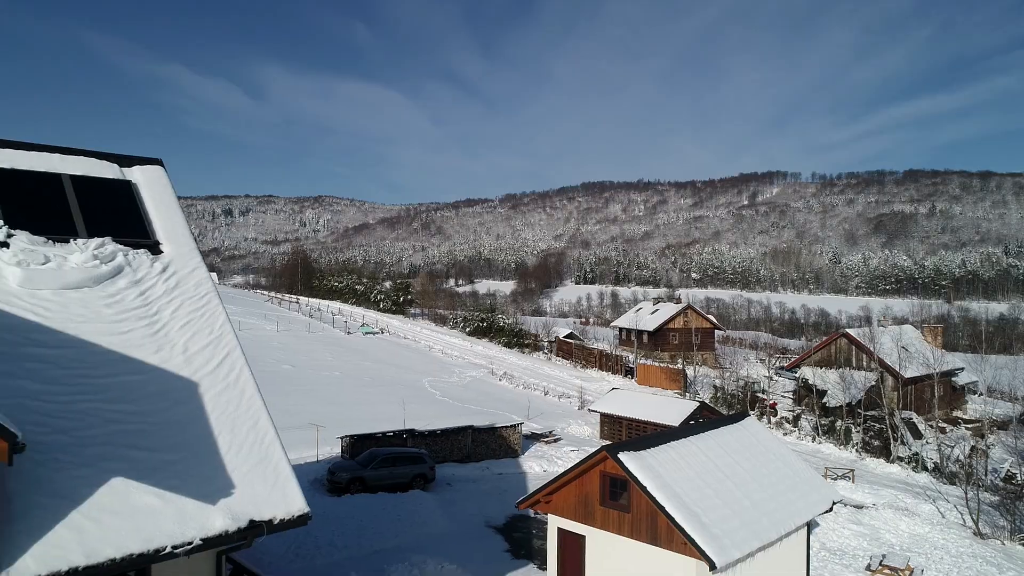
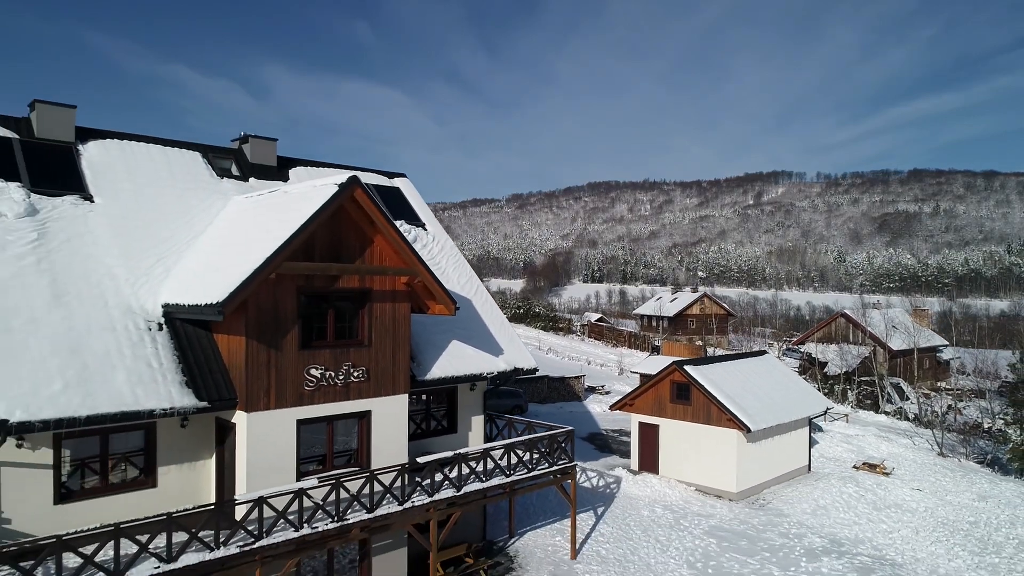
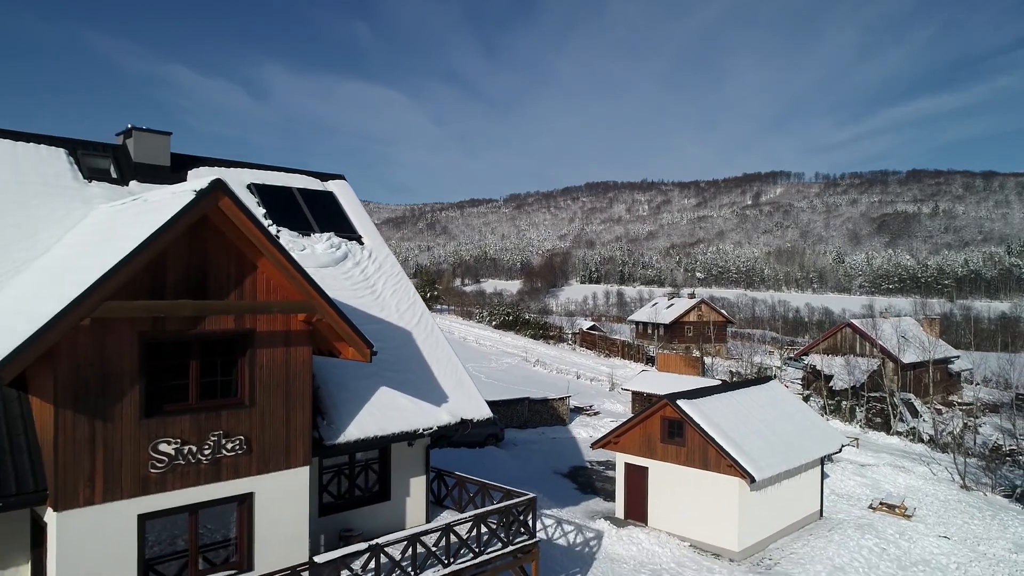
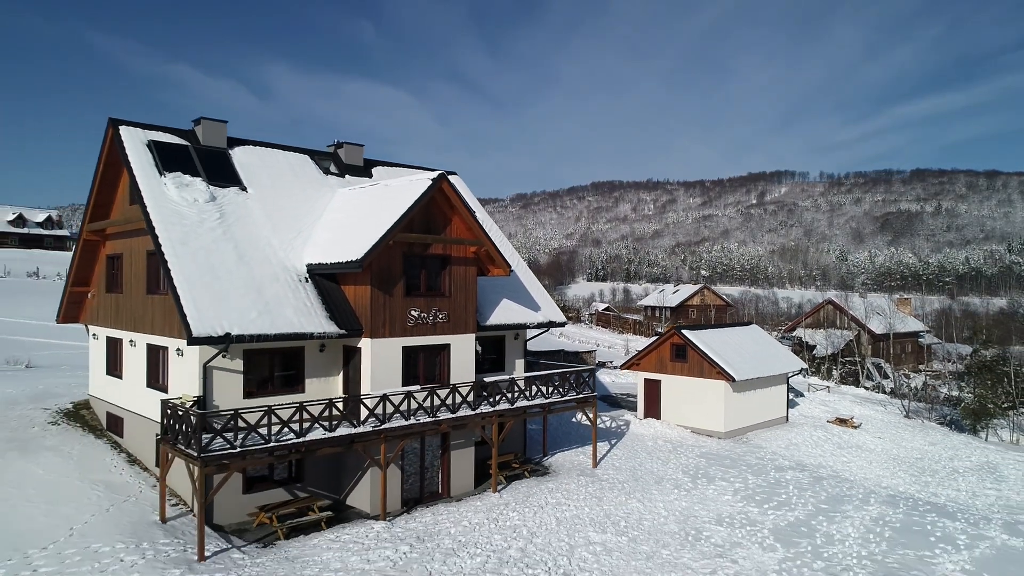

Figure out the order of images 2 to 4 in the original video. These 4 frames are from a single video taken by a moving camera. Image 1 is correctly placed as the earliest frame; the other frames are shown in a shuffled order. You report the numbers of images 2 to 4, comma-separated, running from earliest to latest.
3, 2, 4
